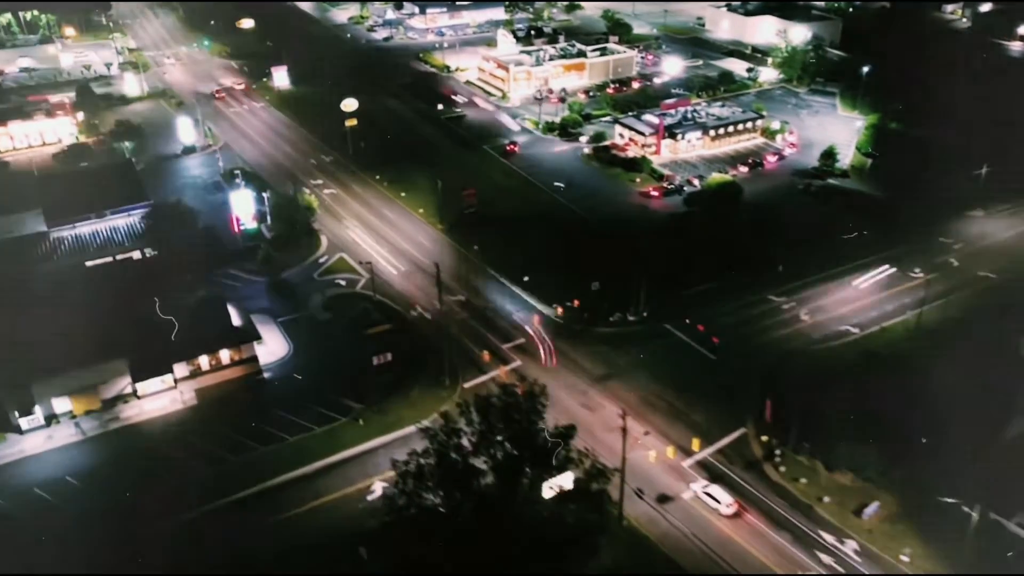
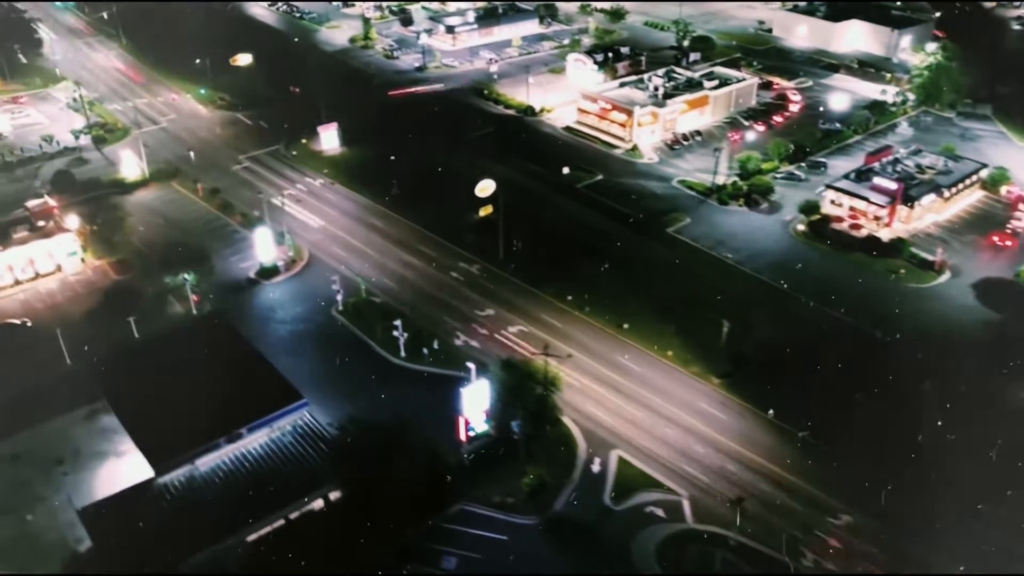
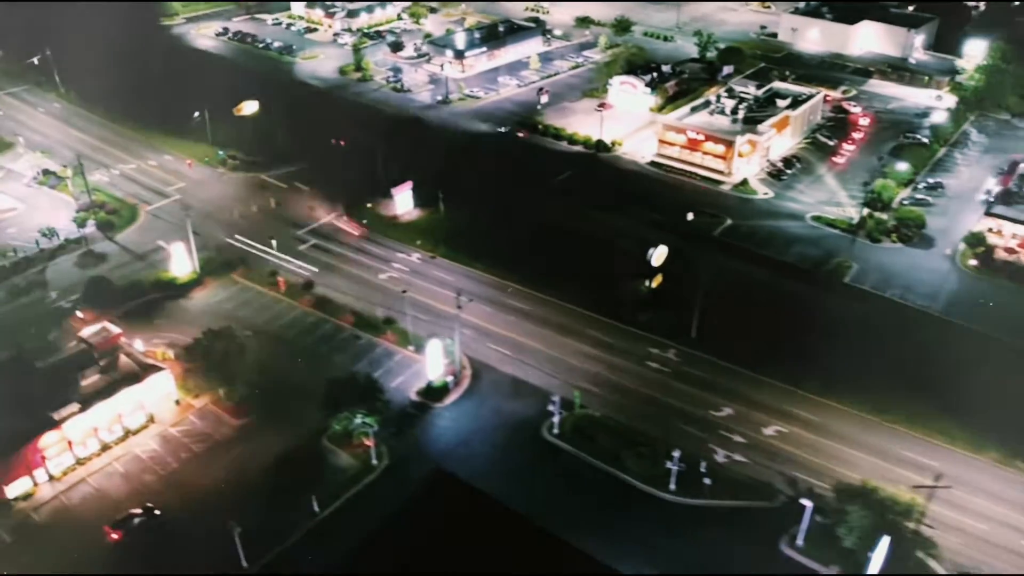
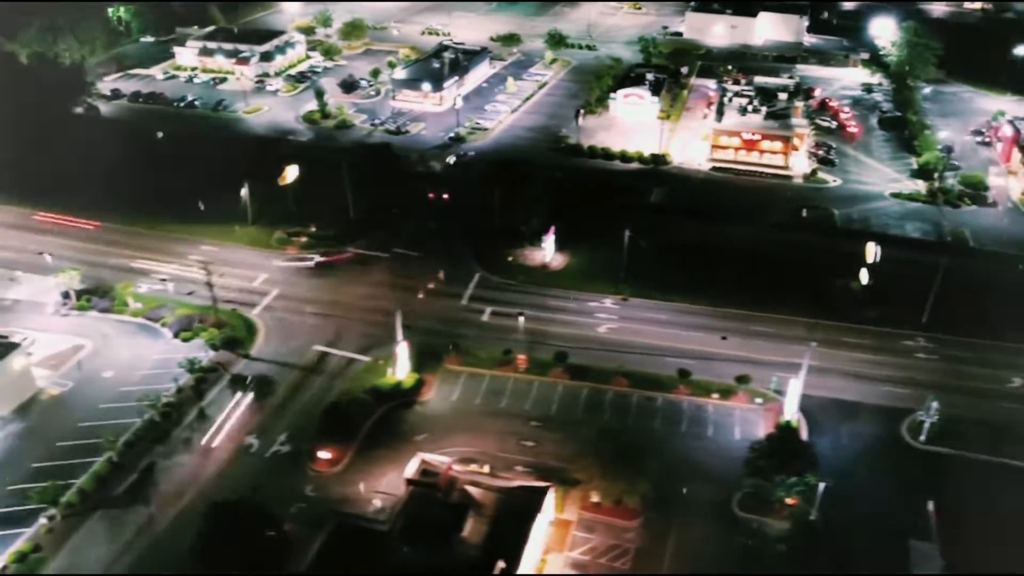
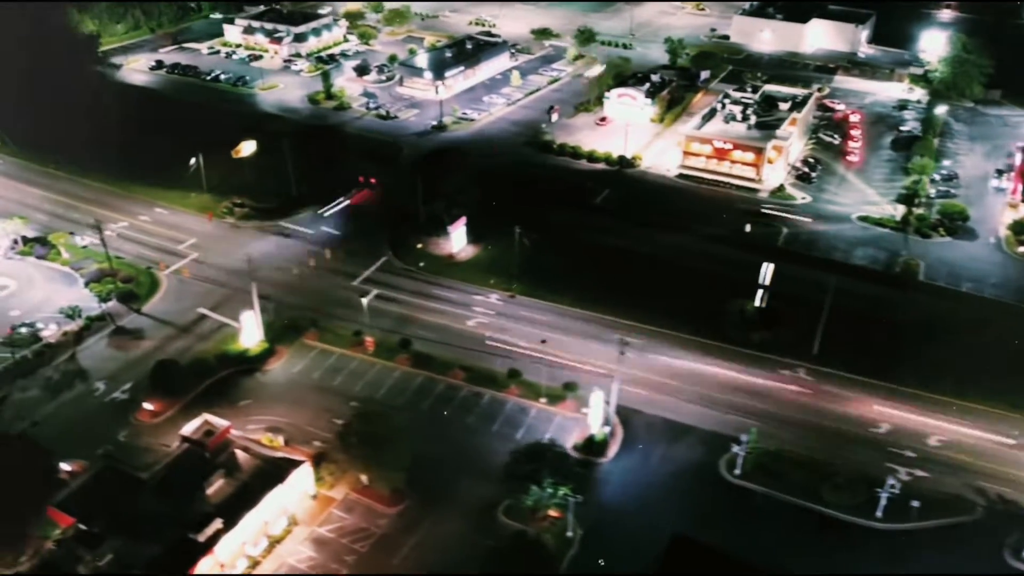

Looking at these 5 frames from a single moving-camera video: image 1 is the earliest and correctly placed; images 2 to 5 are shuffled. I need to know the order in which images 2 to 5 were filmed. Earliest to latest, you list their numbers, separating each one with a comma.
2, 3, 5, 4
